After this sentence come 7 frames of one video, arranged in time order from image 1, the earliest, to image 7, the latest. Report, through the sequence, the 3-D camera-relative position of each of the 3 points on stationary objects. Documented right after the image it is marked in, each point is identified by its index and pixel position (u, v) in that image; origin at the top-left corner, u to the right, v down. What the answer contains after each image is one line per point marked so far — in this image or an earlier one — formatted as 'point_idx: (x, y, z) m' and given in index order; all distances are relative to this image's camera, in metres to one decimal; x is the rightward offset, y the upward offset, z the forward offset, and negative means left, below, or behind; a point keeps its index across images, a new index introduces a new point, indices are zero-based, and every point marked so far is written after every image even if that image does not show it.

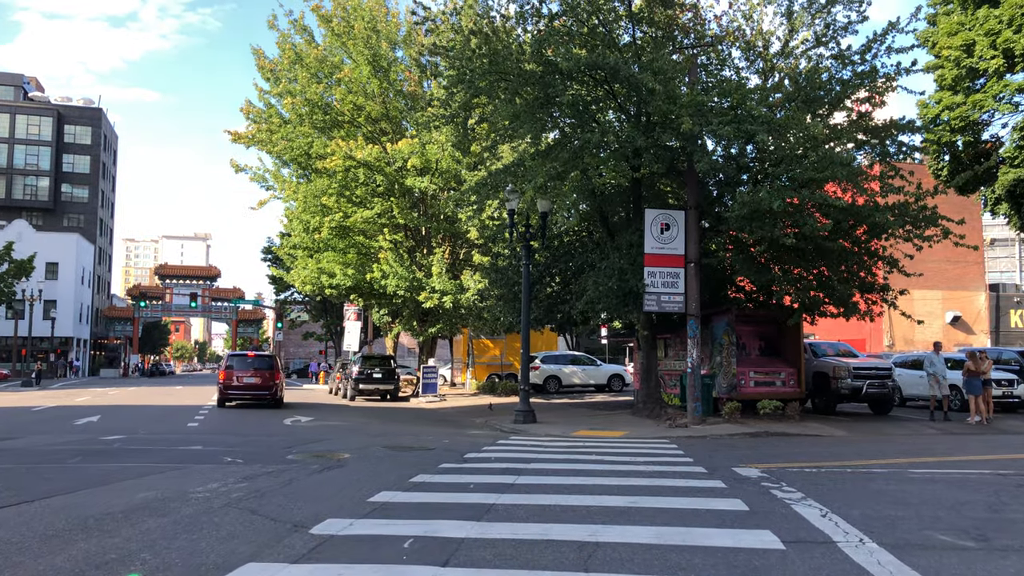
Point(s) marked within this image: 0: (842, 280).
0: (+6.4, +0.3, +16.7) m
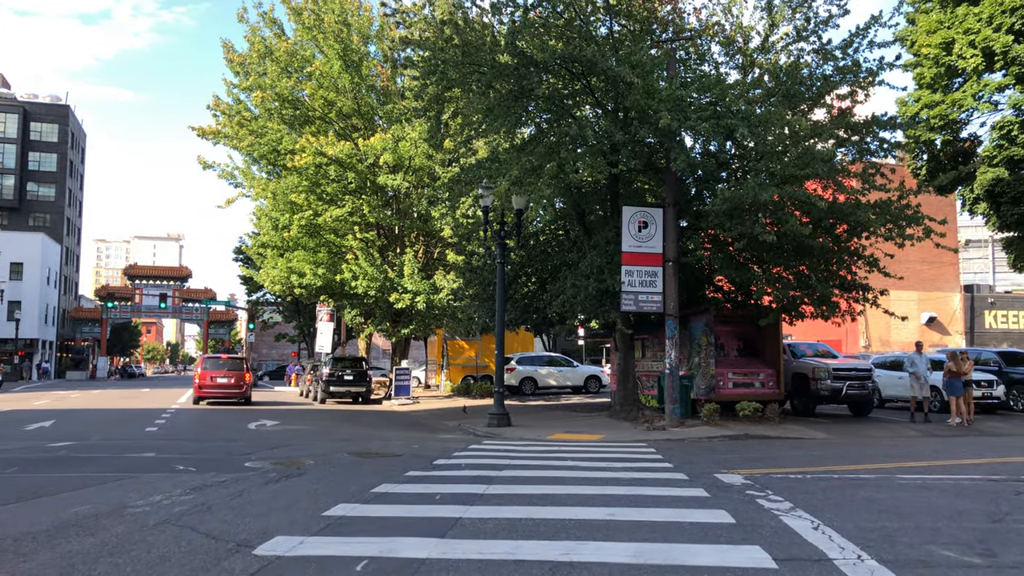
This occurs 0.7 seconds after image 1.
0: (+5.9, +0.3, +16.4) m
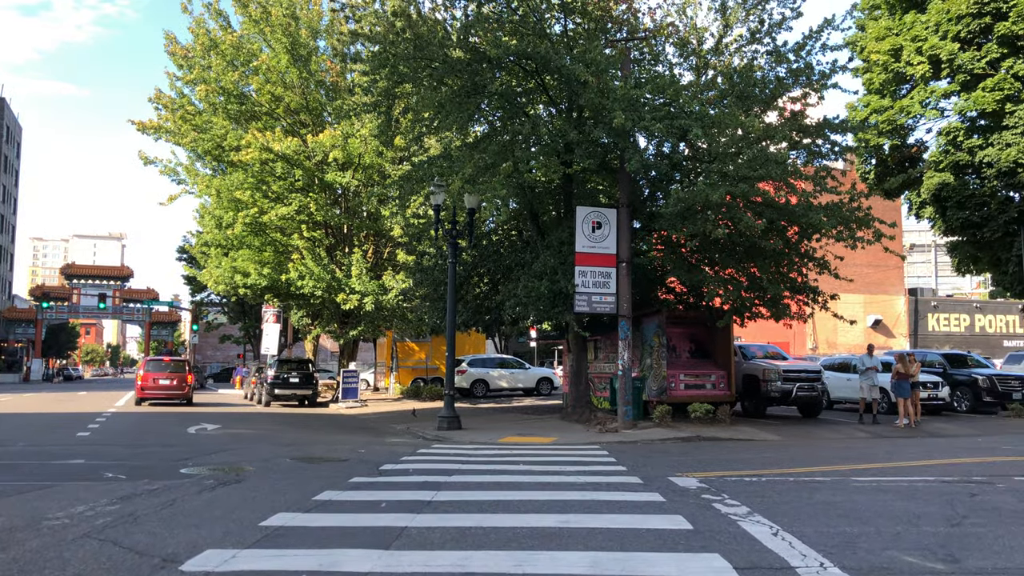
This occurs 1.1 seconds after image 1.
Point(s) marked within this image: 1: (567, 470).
0: (+5.0, +0.2, +16.4) m
1: (+0.6, -2.0, +9.4) m
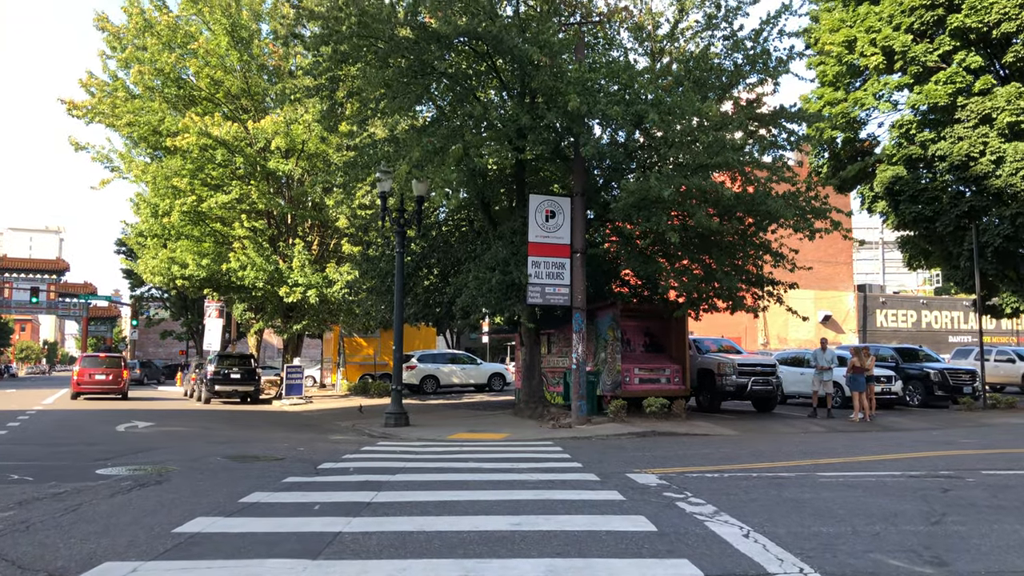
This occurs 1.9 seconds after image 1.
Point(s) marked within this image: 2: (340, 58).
0: (+4.1, +0.4, +16.1) m
1: (+0.1, -1.9, +8.9) m
2: (-3.0, +4.0, +15.0) m
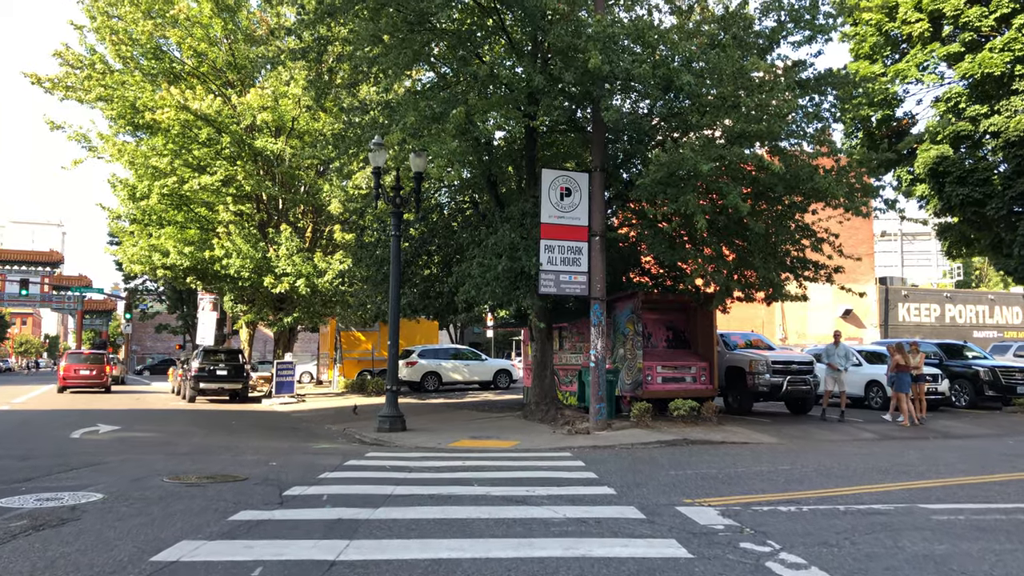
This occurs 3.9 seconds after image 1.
0: (+4.3, +0.6, +14.3) m
1: (+0.2, -1.7, +7.1) m
2: (-2.8, +4.2, +13.2) m
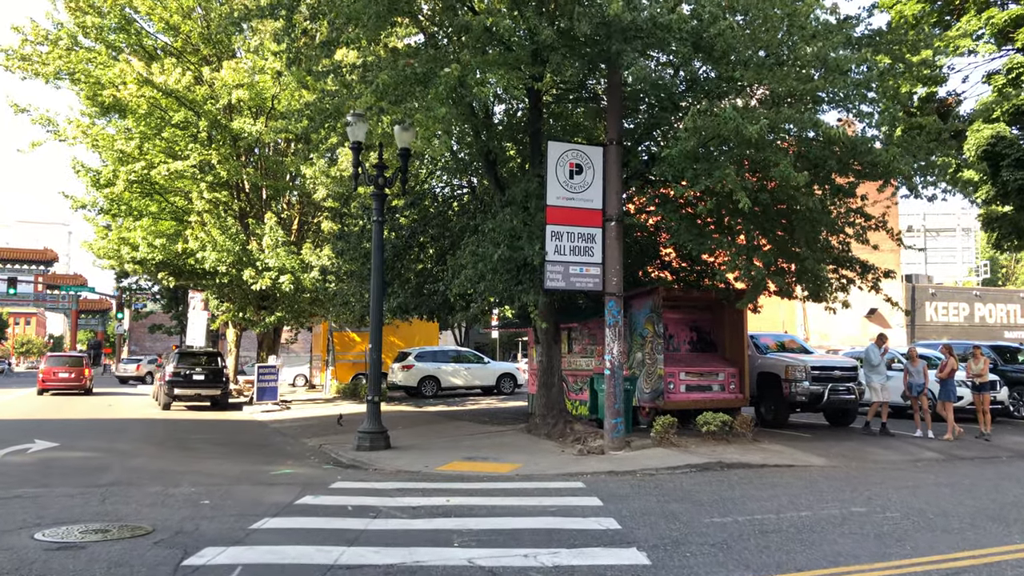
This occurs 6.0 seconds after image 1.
0: (+4.3, +0.7, +12.3) m
1: (+0.2, -1.6, +5.1) m
2: (-2.8, +4.3, +11.3) m
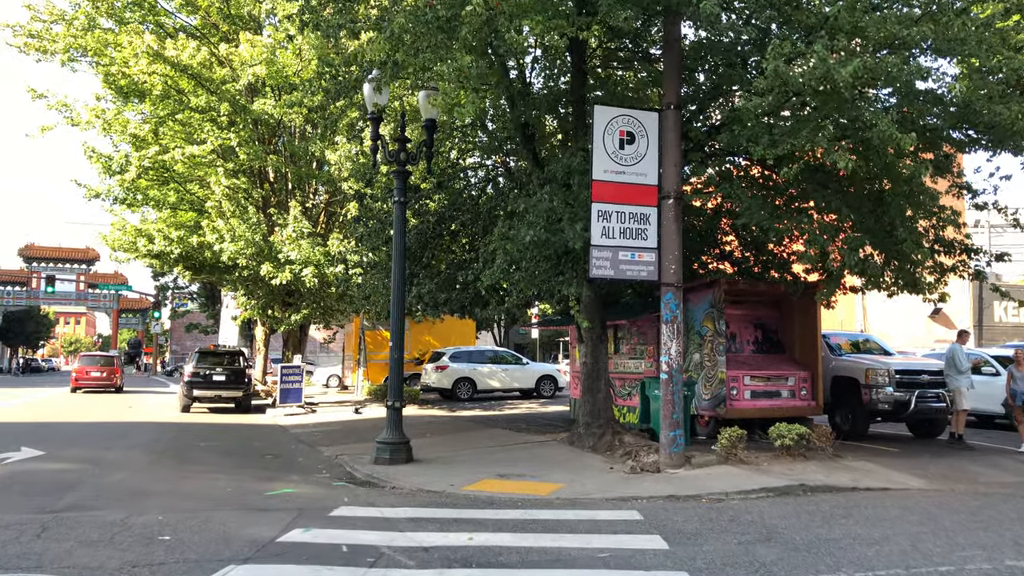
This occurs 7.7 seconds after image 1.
0: (+4.8, +0.8, +10.5) m
1: (+0.3, -1.5, +3.6) m
2: (-2.3, +4.4, +9.8) m
